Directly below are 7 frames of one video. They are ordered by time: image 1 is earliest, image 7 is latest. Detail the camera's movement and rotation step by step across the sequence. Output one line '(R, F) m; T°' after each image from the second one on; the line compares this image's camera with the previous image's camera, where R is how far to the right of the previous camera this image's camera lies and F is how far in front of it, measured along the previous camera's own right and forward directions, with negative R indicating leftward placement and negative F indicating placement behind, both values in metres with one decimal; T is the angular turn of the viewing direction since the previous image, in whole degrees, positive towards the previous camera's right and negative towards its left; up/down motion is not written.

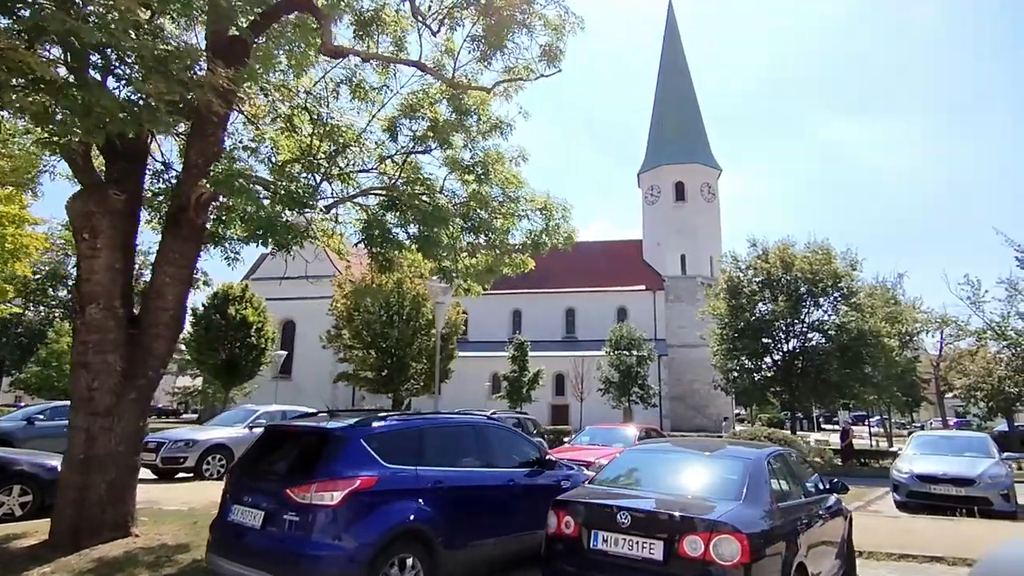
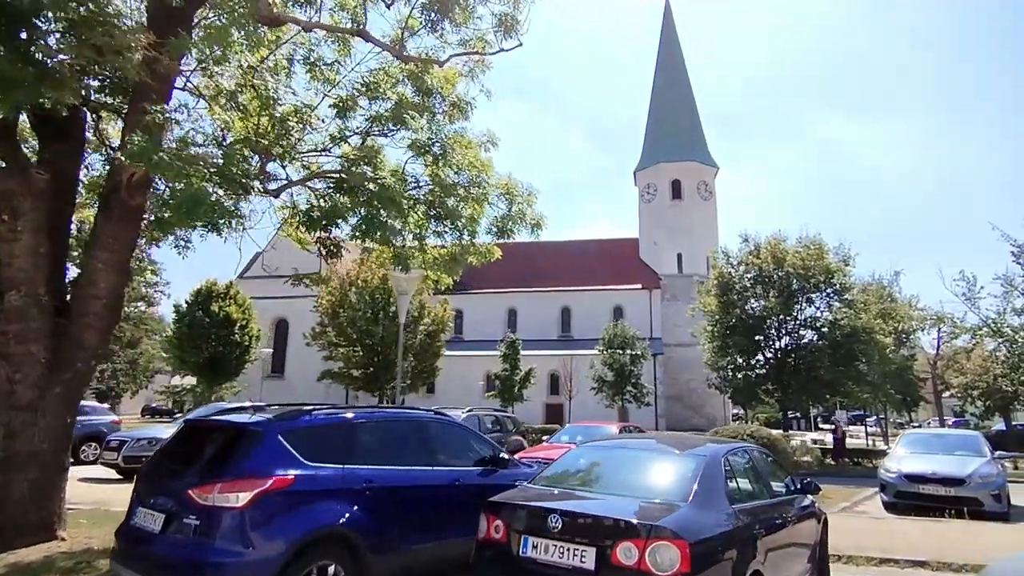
(+0.6, +0.5) m; 0°
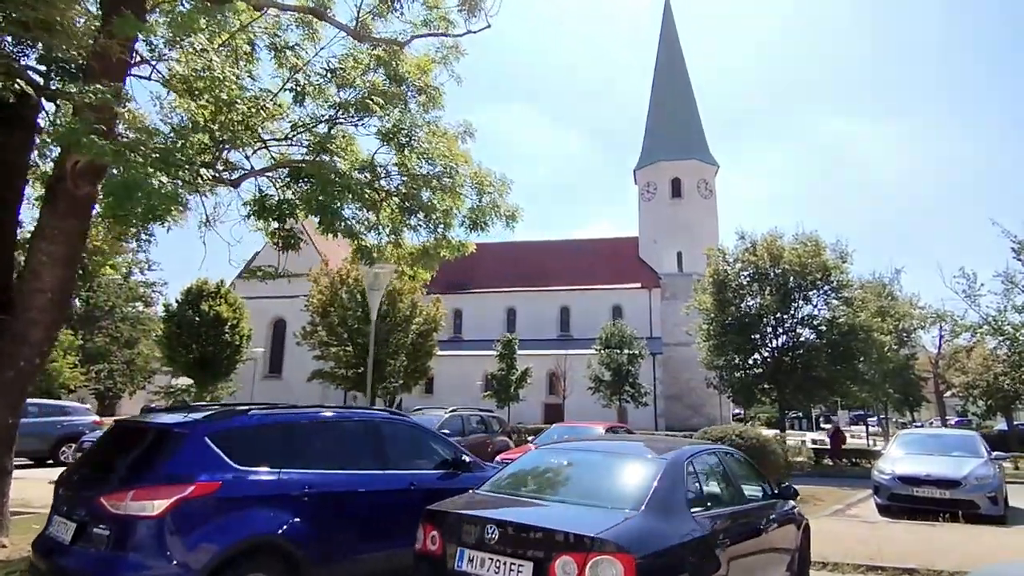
(+0.4, +0.4) m; 0°
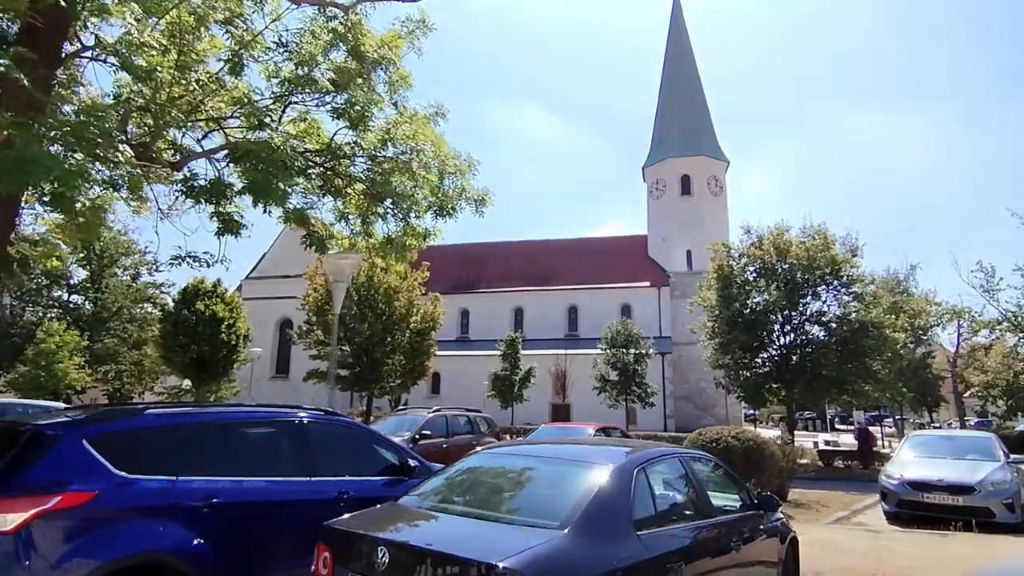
(+0.6, +0.7) m; -1°
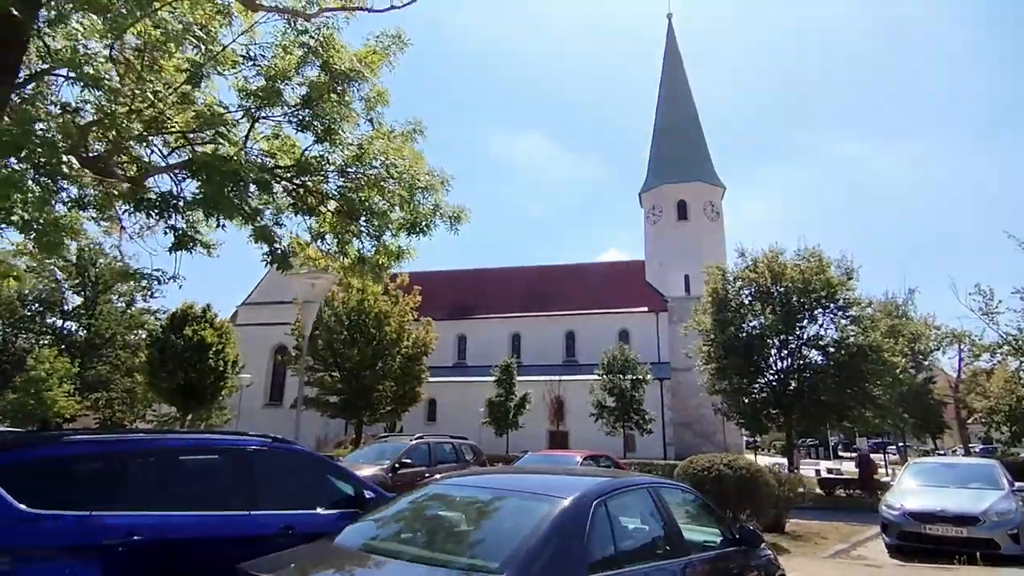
(+0.3, +0.4) m; 0°
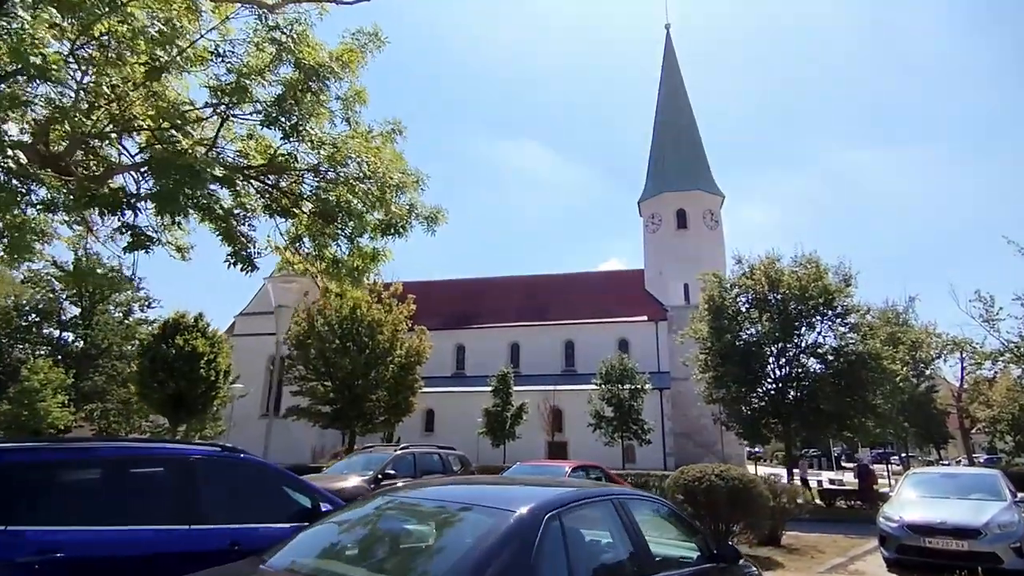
(+0.3, +0.3) m; 0°
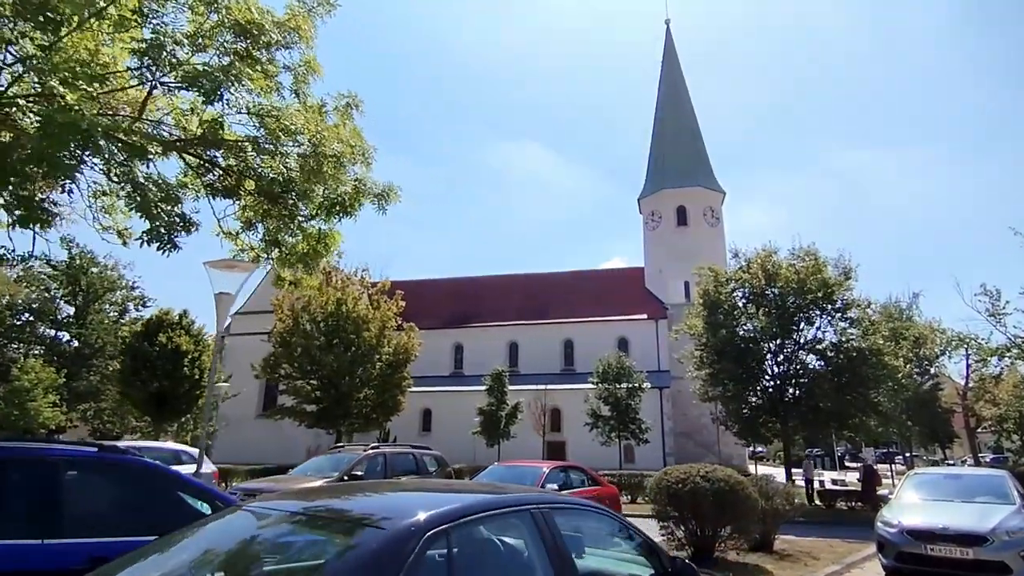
(+0.6, +0.7) m; 0°
